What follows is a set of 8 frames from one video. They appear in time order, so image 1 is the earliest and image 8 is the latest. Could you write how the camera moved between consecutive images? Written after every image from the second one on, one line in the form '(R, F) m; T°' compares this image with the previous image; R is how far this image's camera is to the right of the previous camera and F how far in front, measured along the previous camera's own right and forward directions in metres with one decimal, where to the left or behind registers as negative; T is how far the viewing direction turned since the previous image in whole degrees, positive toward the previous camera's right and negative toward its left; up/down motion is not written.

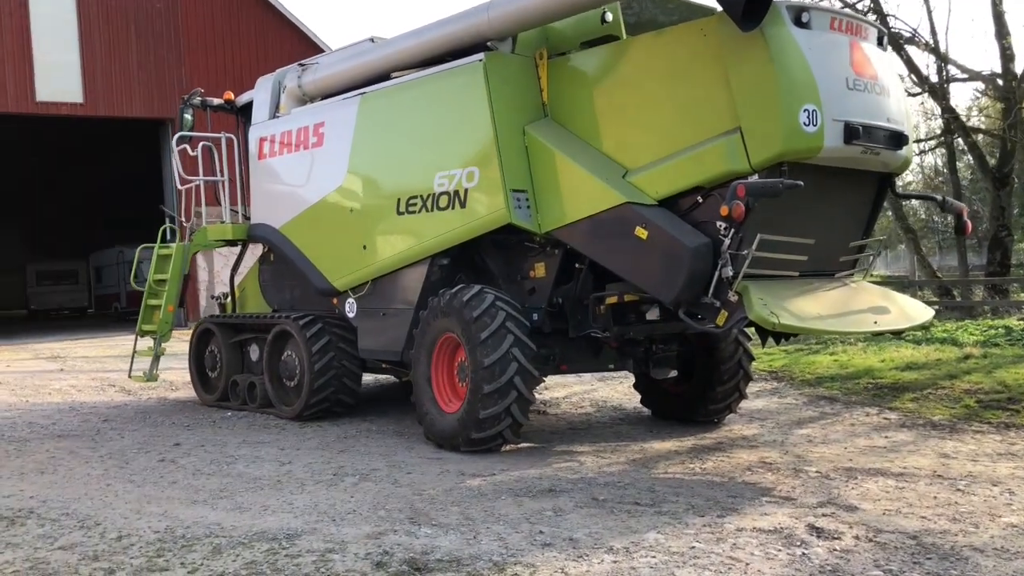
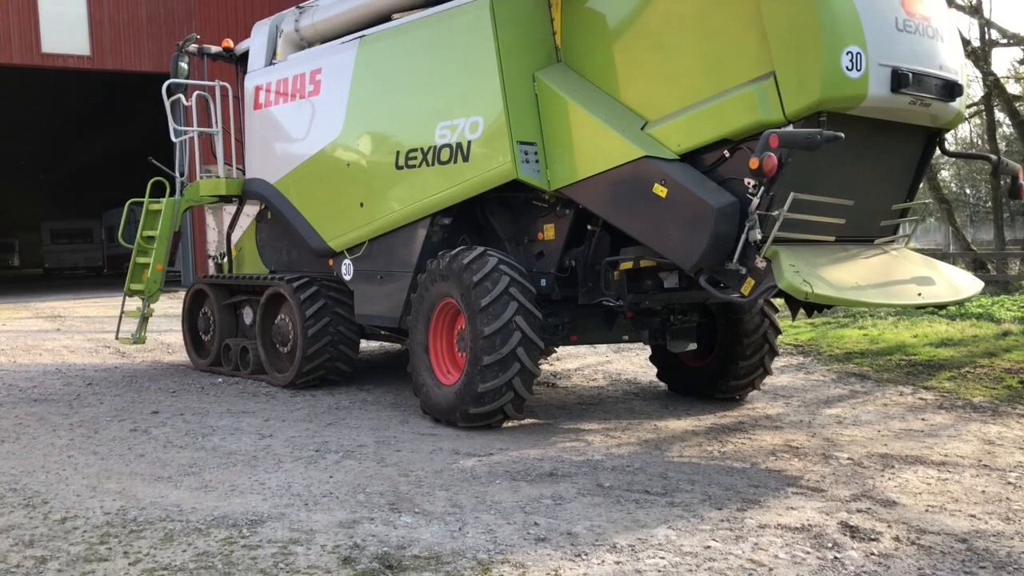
(+0.1, +0.5) m; -1°
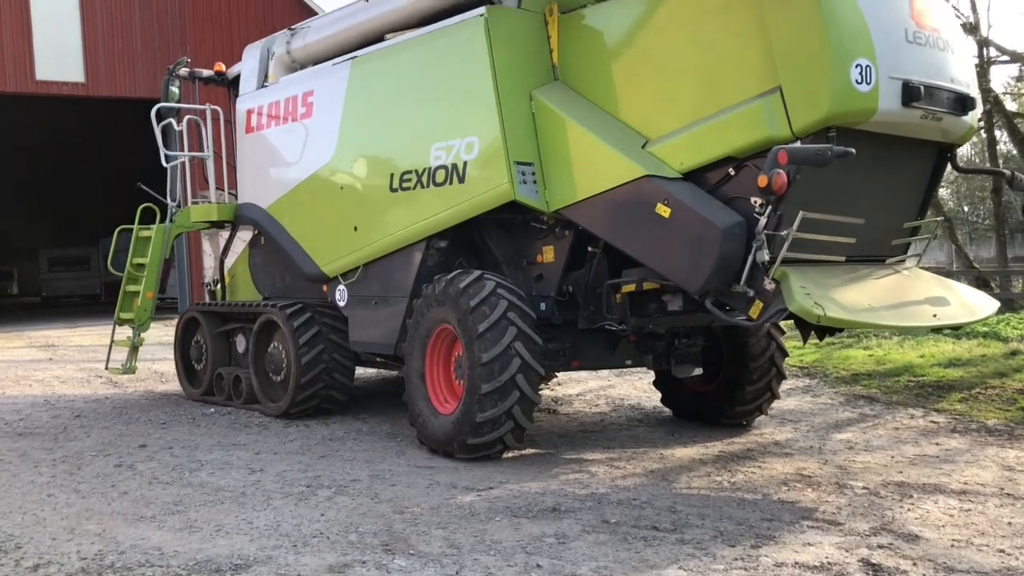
(0.0, +0.2) m; 0°
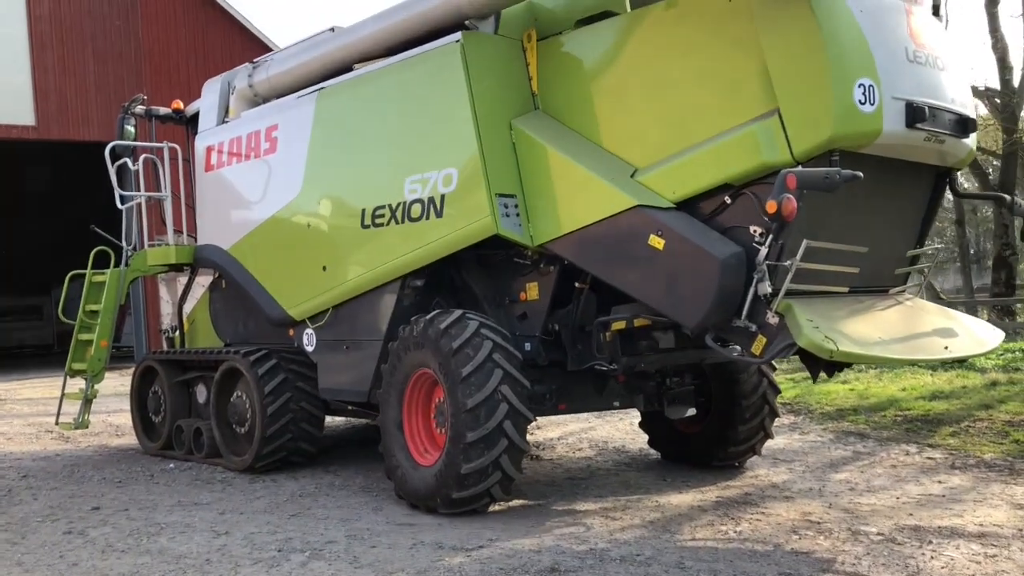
(-0.1, +0.3) m; +2°
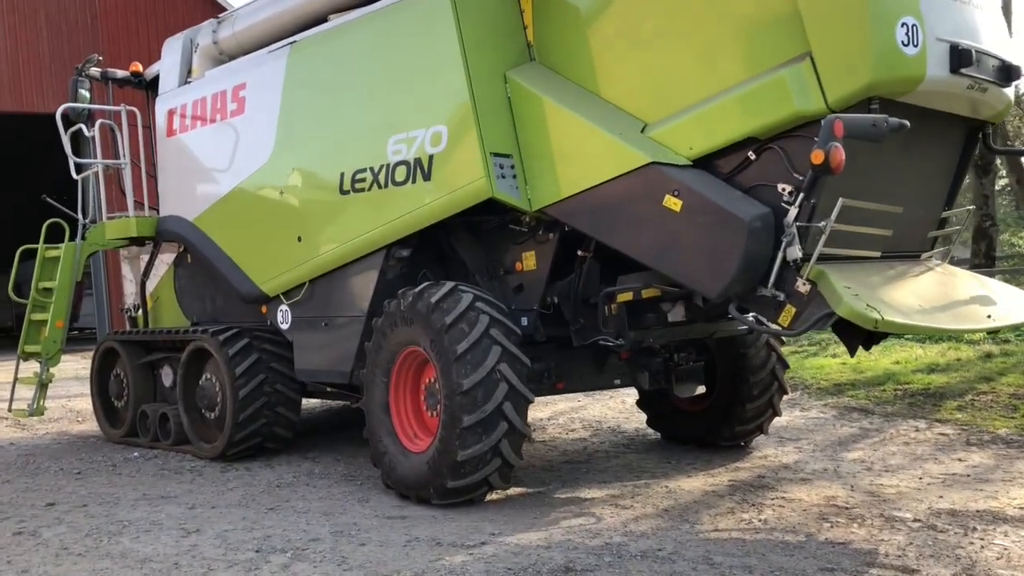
(-0.1, +0.5) m; +2°
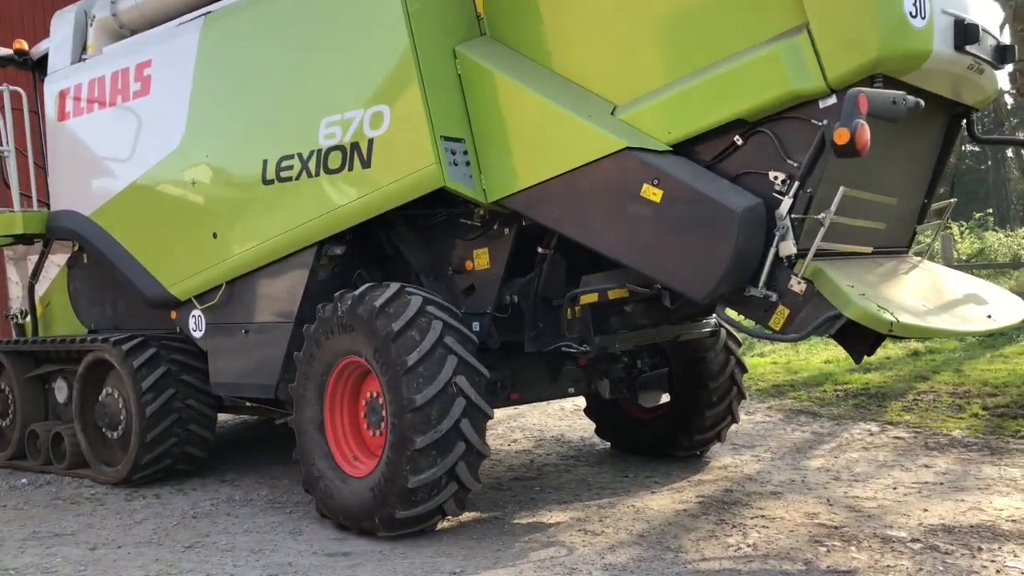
(-0.2, +0.5) m; +6°
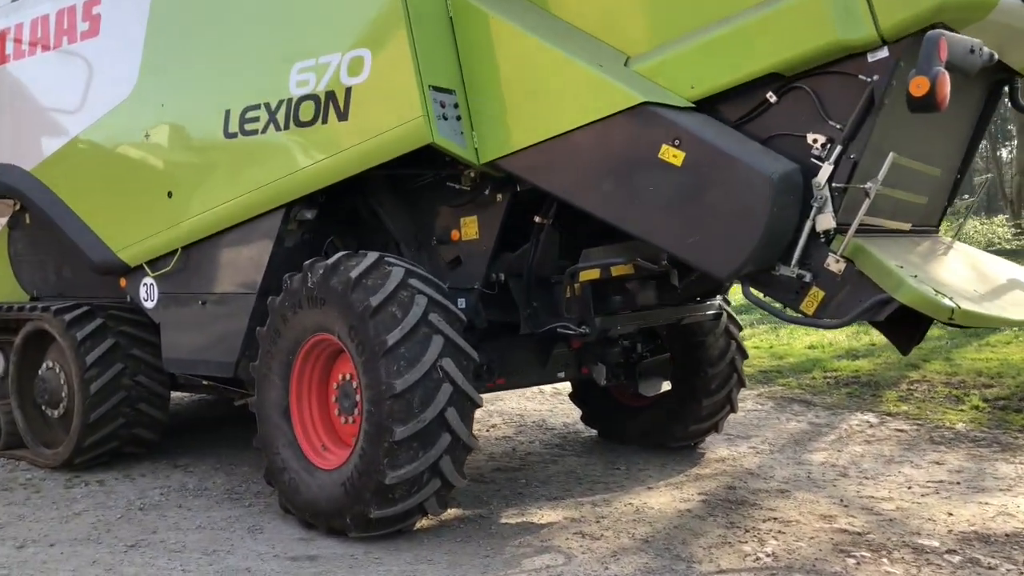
(-0.1, +0.5) m; +2°
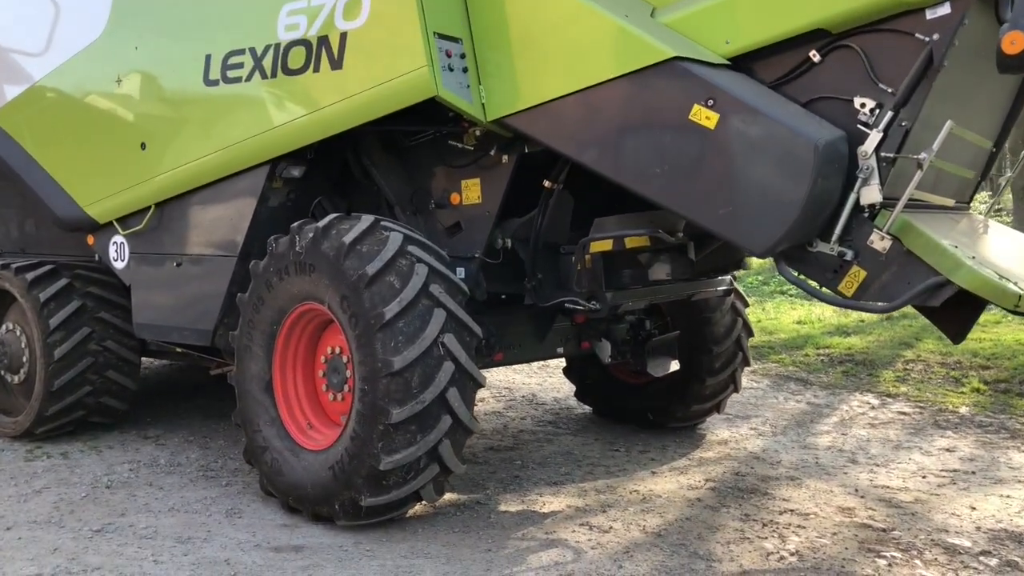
(-0.1, +0.3) m; +2°
